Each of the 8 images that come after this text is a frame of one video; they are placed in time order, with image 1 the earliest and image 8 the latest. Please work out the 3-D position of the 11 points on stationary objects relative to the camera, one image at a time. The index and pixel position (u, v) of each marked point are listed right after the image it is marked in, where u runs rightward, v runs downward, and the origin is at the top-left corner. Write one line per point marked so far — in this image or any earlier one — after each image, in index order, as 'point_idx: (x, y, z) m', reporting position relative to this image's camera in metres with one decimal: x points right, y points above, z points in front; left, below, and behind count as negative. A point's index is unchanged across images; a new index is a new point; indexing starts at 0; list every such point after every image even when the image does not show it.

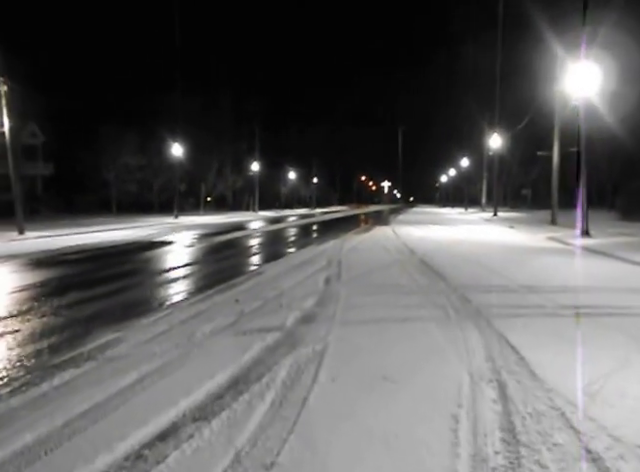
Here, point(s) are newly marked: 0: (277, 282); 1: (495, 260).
0: (-0.9, -1.0, +12.0) m
1: (+5.4, -0.8, +17.3) m
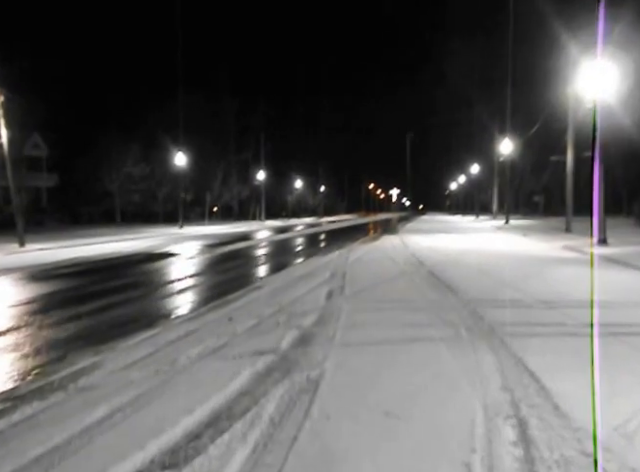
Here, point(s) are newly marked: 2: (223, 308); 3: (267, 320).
0: (-0.9, -1.2, +11.3) m
1: (+5.5, -1.1, +16.5) m
2: (-1.7, -1.3, +10.3) m
3: (-0.8, -1.3, +9.0) m
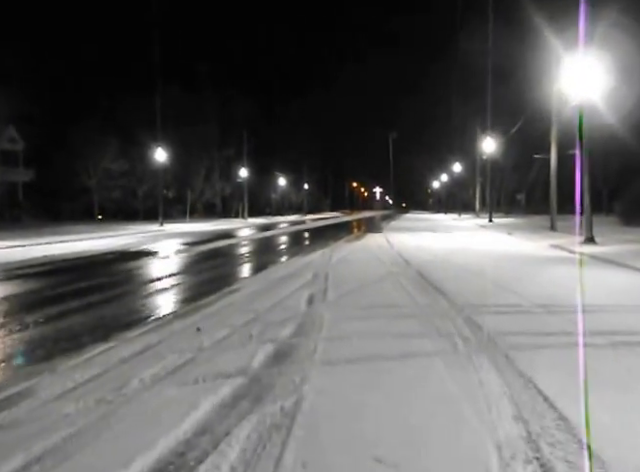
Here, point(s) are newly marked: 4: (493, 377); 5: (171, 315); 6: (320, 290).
0: (-1.2, -1.2, +10.3) m
1: (+5.0, -1.0, +15.7) m
2: (-2.1, -1.3, +9.3) m
3: (-1.1, -1.3, +7.9) m
4: (+1.7, -1.4, +5.7) m
5: (-2.6, -1.4, +9.8) m
6: (0.0, -1.2, +12.0) m
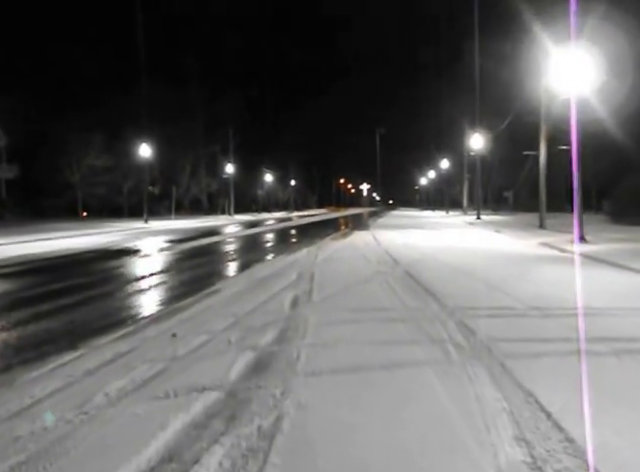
0: (-1.5, -1.2, +9.8) m
1: (+4.6, -1.0, +15.3) m
2: (-2.3, -1.3, +8.8) m
3: (-1.3, -1.3, +7.4) m
4: (+1.6, -1.4, +5.3) m
5: (-2.8, -1.4, +9.3) m
6: (-0.3, -1.1, +11.5) m
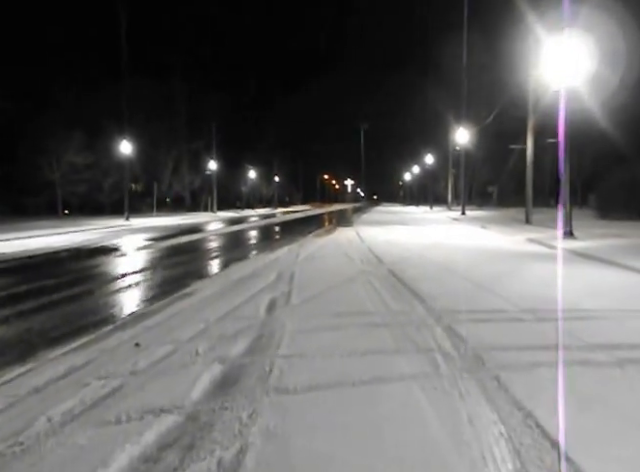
0: (-1.8, -1.2, +9.1) m
1: (+4.1, -0.9, +14.8) m
2: (-2.6, -1.3, +8.1) m
3: (-1.6, -1.3, +6.8) m
4: (+1.4, -1.4, +4.7) m
5: (-3.2, -1.4, +8.6) m
6: (-0.7, -1.1, +10.9) m
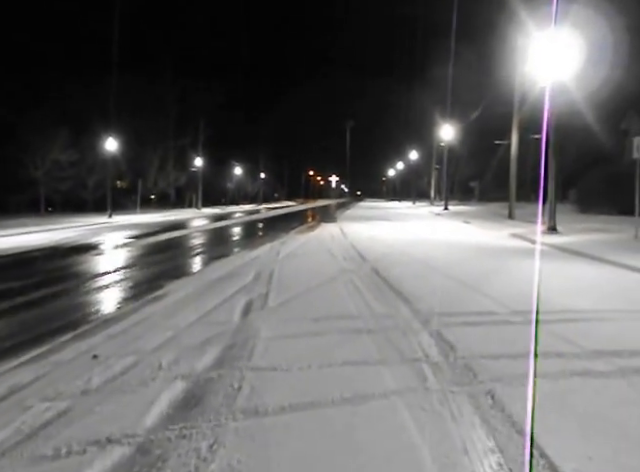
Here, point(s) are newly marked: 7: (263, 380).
0: (-2.2, -1.2, +8.4) m
1: (+3.6, -0.8, +14.3) m
2: (-2.9, -1.3, +7.4) m
3: (-1.9, -1.3, +6.1) m
4: (+1.2, -1.4, +4.1) m
5: (-3.5, -1.4, +7.9) m
6: (-1.1, -1.1, +10.3) m
7: (-0.5, -1.4, +5.4) m
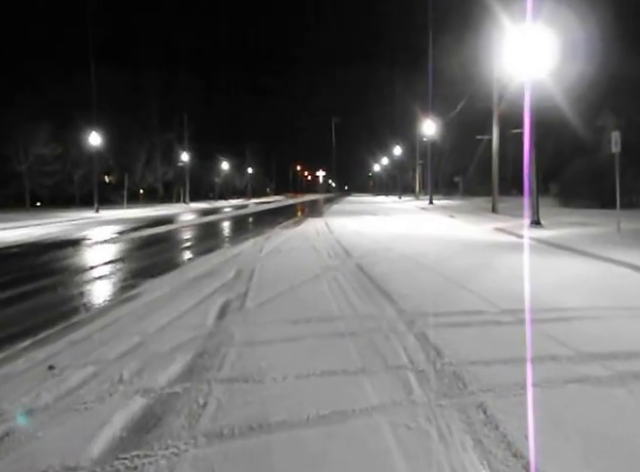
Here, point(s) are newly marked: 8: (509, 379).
0: (-2.5, -1.2, +7.9) m
1: (+3.2, -0.7, +13.9) m
2: (-3.2, -1.3, +6.8) m
3: (-2.1, -1.3, +5.6) m
4: (+1.0, -1.4, +3.6) m
5: (-3.7, -1.4, +7.3) m
6: (-1.4, -1.0, +9.8) m
7: (-0.8, -1.4, +4.9) m
8: (+1.8, -1.3, +5.3) m
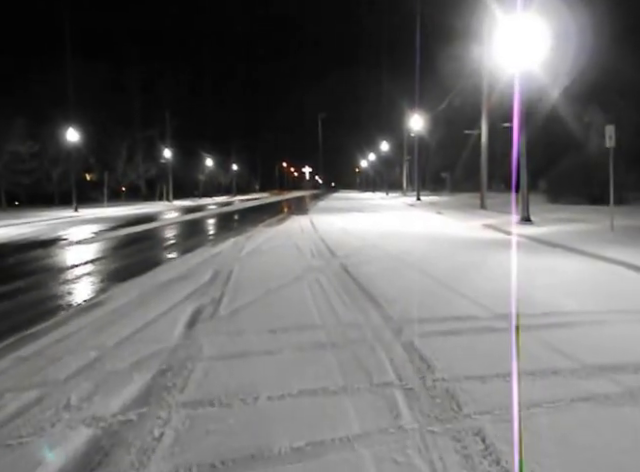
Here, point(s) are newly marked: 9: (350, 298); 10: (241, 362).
0: (-2.7, -1.2, +7.2) m
1: (+2.8, -0.6, +13.3) m
2: (-3.4, -1.3, +6.1) m
3: (-2.3, -1.4, +4.9) m
4: (+0.8, -1.5, +3.1) m
5: (-4.0, -1.4, +6.6) m
6: (-1.7, -1.0, +9.1) m
7: (-0.9, -1.4, +4.3) m
8: (+1.6, -1.4, +4.7) m
9: (+0.5, -1.0, +9.2) m
10: (-0.8, -1.3, +5.7) m
